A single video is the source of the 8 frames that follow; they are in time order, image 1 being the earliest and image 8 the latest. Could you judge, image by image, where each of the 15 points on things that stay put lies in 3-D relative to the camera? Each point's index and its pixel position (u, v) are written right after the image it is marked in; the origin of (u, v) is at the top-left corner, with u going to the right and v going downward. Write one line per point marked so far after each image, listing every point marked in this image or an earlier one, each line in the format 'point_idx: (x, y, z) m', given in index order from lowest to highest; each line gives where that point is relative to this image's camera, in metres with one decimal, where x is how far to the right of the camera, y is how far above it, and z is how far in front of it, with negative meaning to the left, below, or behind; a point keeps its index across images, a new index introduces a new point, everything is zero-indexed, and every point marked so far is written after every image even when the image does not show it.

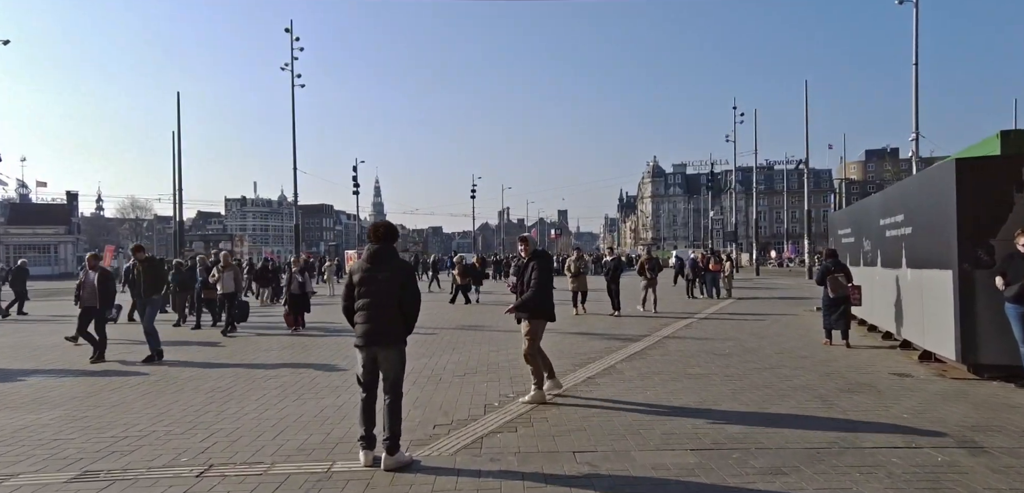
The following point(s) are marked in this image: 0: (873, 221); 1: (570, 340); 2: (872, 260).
0: (+7.2, +0.5, +15.7) m
1: (+0.9, -1.5, +12.7) m
2: (+7.3, -0.3, +16.1) m
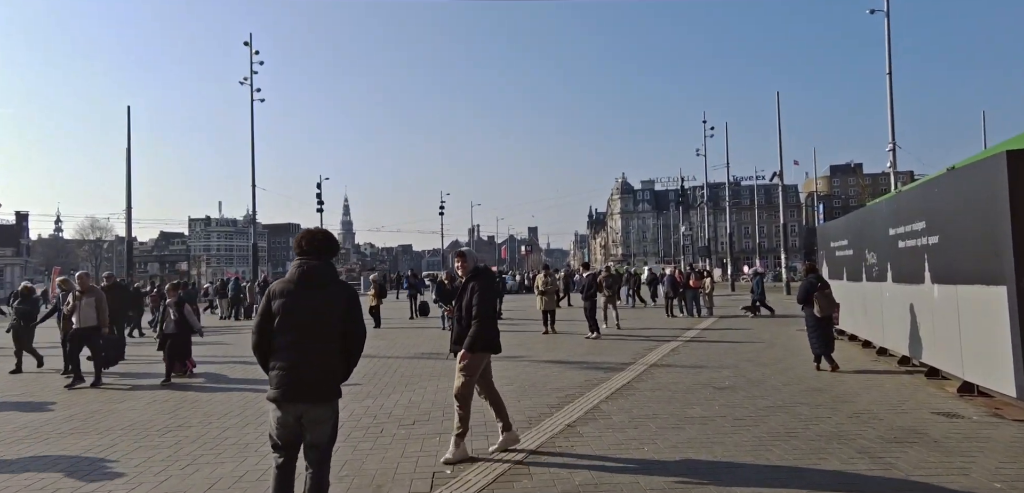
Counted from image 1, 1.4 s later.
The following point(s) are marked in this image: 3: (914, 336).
0: (+6.6, +0.3, +14.2) m
1: (+0.4, -1.7, +10.9) m
2: (+6.7, -0.5, +14.5) m
3: (+6.3, -1.4, +12.3) m
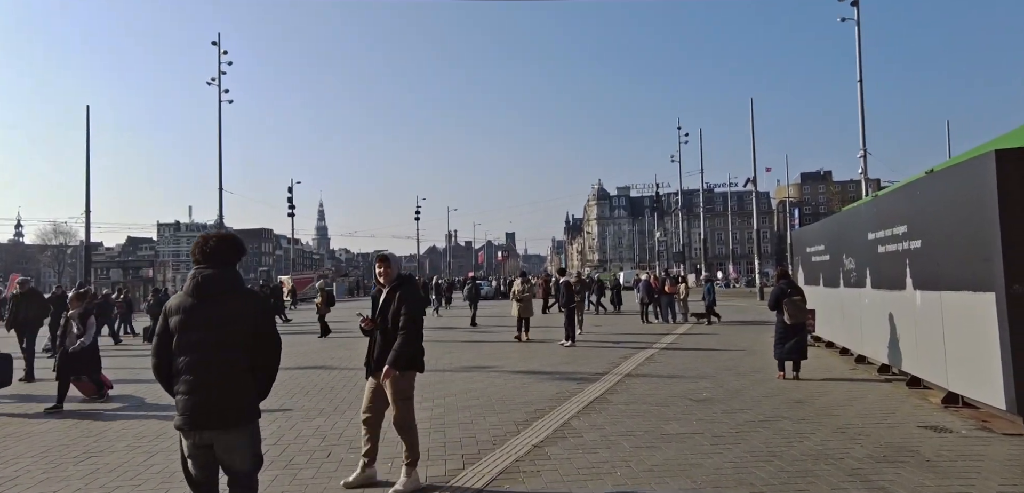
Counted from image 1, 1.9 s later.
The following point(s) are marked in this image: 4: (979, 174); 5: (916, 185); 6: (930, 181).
0: (+6.1, +0.2, +13.8) m
1: (0.0, -1.8, +10.4) m
2: (+6.2, -0.6, +14.2) m
3: (+5.8, -1.5, +12.0) m
4: (+4.8, +0.8, +8.0) m
5: (+5.1, +0.8, +10.0) m
6: (+5.0, +0.8, +9.4) m
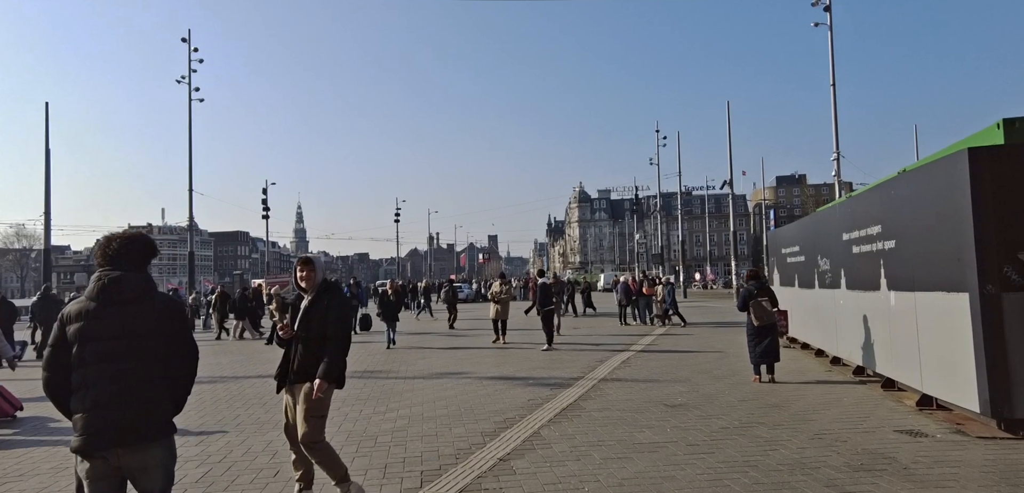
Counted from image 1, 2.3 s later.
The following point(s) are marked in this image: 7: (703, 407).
0: (+5.6, +0.2, +13.8) m
1: (-0.3, -1.8, +10.1) m
2: (+5.7, -0.6, +14.1) m
3: (+5.4, -1.5, +11.9) m
4: (+4.5, +0.7, +7.9) m
5: (+4.8, +0.8, +9.9) m
6: (+4.6, +0.8, +9.3) m
7: (+2.2, -1.9, +9.2) m
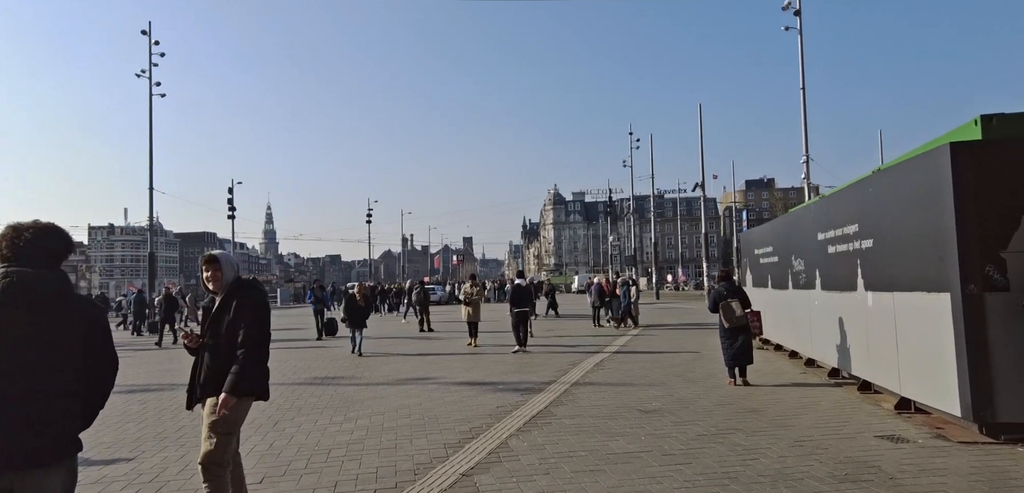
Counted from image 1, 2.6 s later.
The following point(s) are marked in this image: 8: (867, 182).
0: (+5.1, +0.2, +13.6) m
1: (-0.7, -1.8, +9.7) m
2: (+5.2, -0.6, +13.9) m
3: (+4.9, -1.5, +11.7) m
4: (+4.1, +0.7, +7.7) m
5: (+4.4, +0.8, +9.7) m
6: (+4.3, +0.8, +9.0) m
7: (+1.9, -1.9, +8.9) m
8: (+4.4, +0.8, +9.7) m
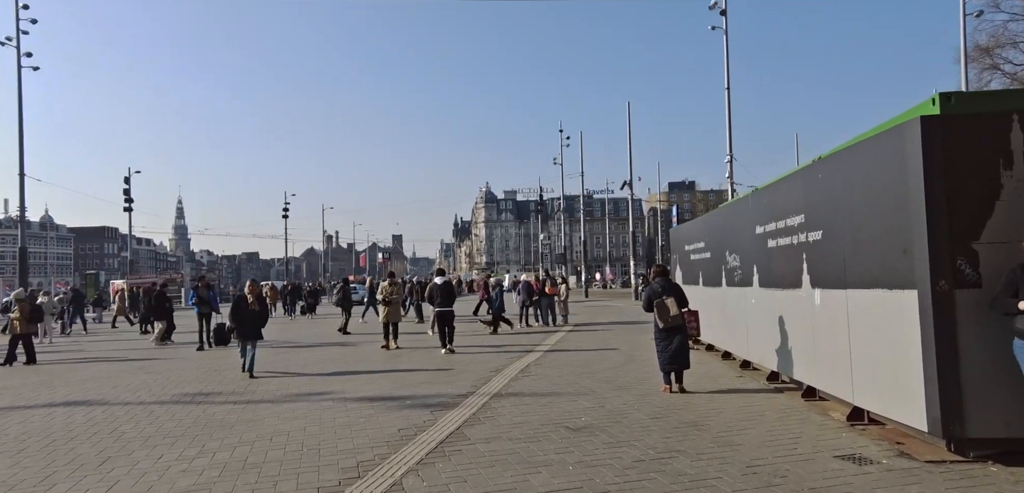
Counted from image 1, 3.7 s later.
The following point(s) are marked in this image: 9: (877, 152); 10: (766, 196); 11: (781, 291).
0: (+3.7, +0.2, +12.7) m
1: (-1.7, -1.8, +8.3) m
2: (+3.8, -0.6, +13.0) m
3: (+3.7, -1.4, +10.8) m
4: (+3.3, +0.8, +6.7) m
5: (+3.4, +0.9, +8.7) m
6: (+3.3, +0.9, +8.1) m
7: (+1.0, -1.8, +7.7) m
8: (+3.4, +0.9, +8.7) m
9: (+3.3, +0.8, +7.2) m
10: (+3.6, +0.7, +11.2) m
11: (+3.7, -0.6, +10.7) m
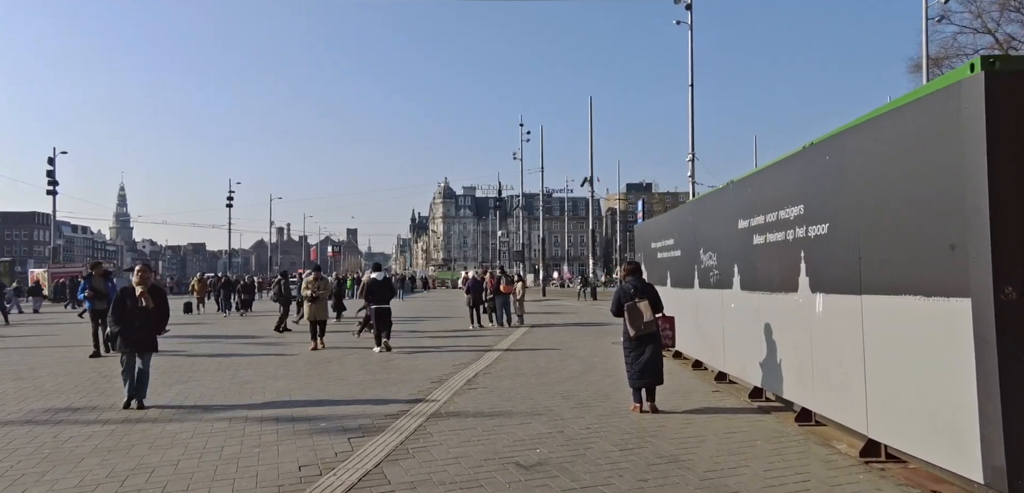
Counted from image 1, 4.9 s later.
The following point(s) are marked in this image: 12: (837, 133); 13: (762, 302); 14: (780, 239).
0: (+3.0, +0.3, +11.2) m
1: (-2.3, -1.6, +6.6) m
2: (+3.0, -0.5, +11.5) m
3: (+3.1, -1.4, +9.3) m
4: (+2.9, +0.8, +5.2) m
5: (+2.9, +0.9, +7.2) m
6: (+2.8, +0.9, +6.6) m
7: (+0.5, -1.7, +6.1) m
8: (+2.9, +0.9, +7.2) m
9: (+2.9, +0.8, +5.7) m
10: (+2.9, +0.8, +9.7) m
11: (+3.0, -0.6, +9.3) m
12: (+2.9, +1.0, +7.1) m
13: (+3.0, -0.7, +9.5) m
14: (+3.0, +0.1, +8.8) m
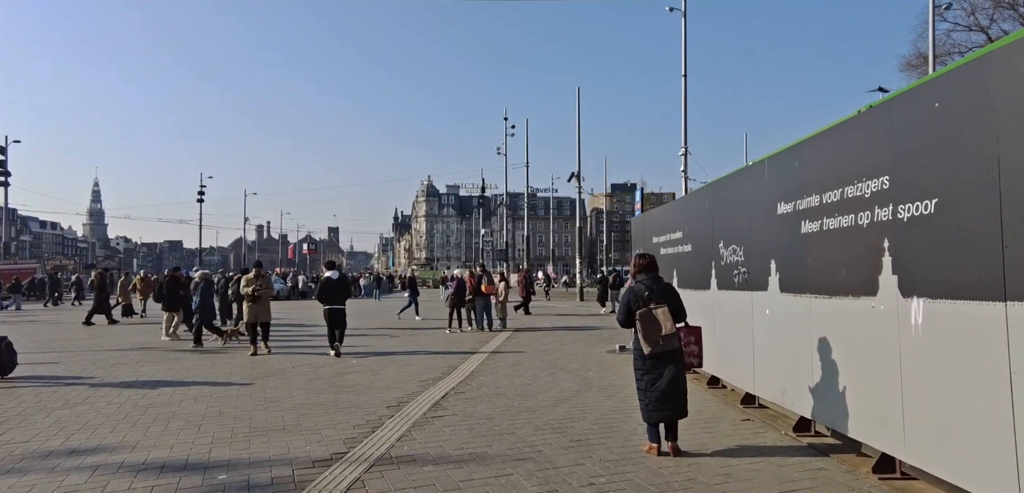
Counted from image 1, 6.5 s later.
0: (+2.7, +0.4, +9.0) m
1: (-2.4, -1.5, +4.3) m
2: (+2.8, -0.4, +9.3) m
3: (+2.8, -1.3, +7.1) m
4: (+2.8, +0.9, +3.0) m
5: (+2.7, +1.0, +5.0) m
6: (+2.7, +1.0, +4.4) m
7: (+0.3, -1.6, +3.8) m
8: (+2.7, +1.0, +5.0) m
9: (+2.7, +0.9, +3.4) m
10: (+2.7, +0.9, +7.4) m
11: (+2.8, -0.5, +7.0) m
12: (+2.7, +1.1, +4.9) m
13: (+2.8, -0.6, +7.3) m
14: (+2.8, +0.2, +6.6) m
